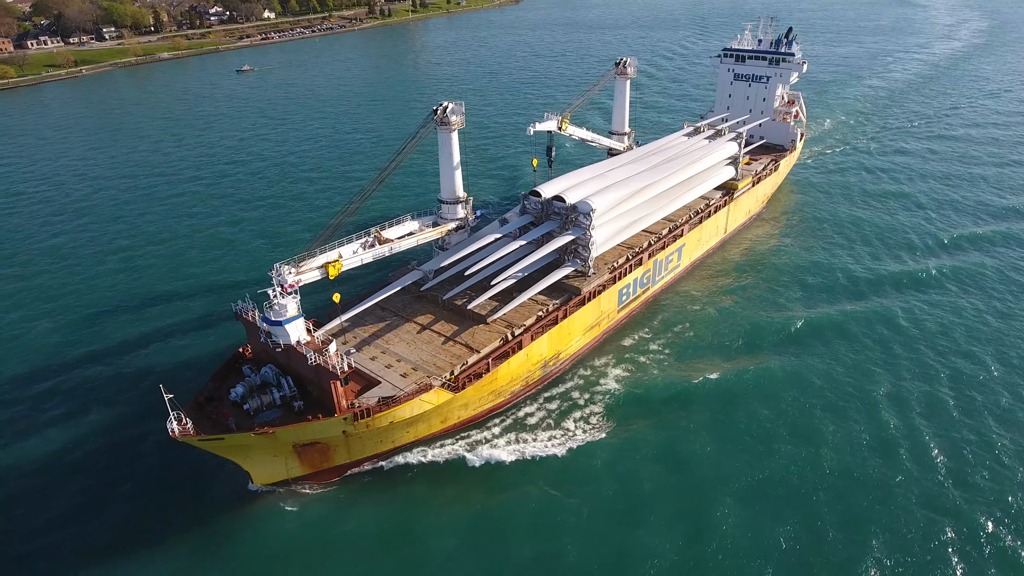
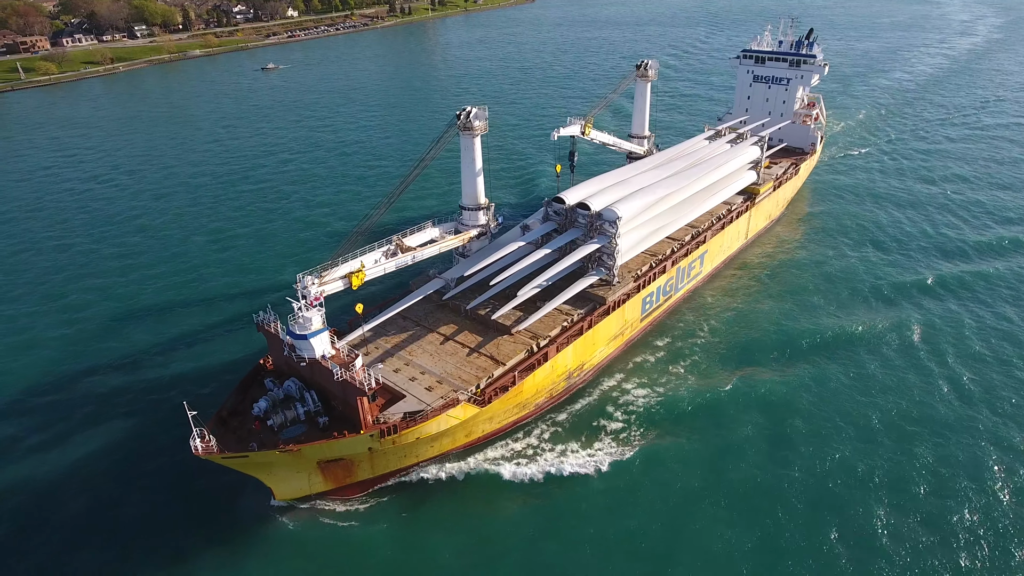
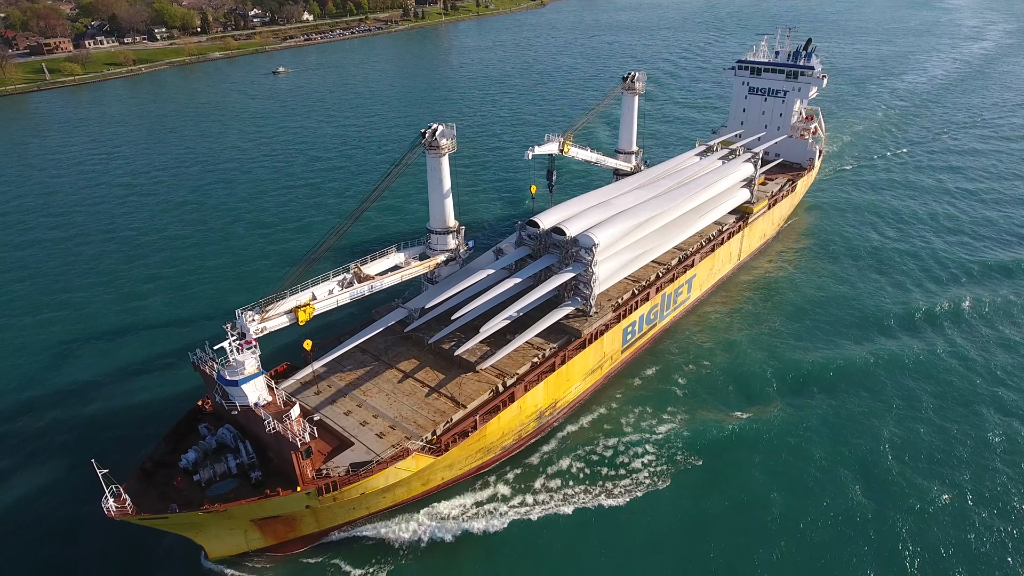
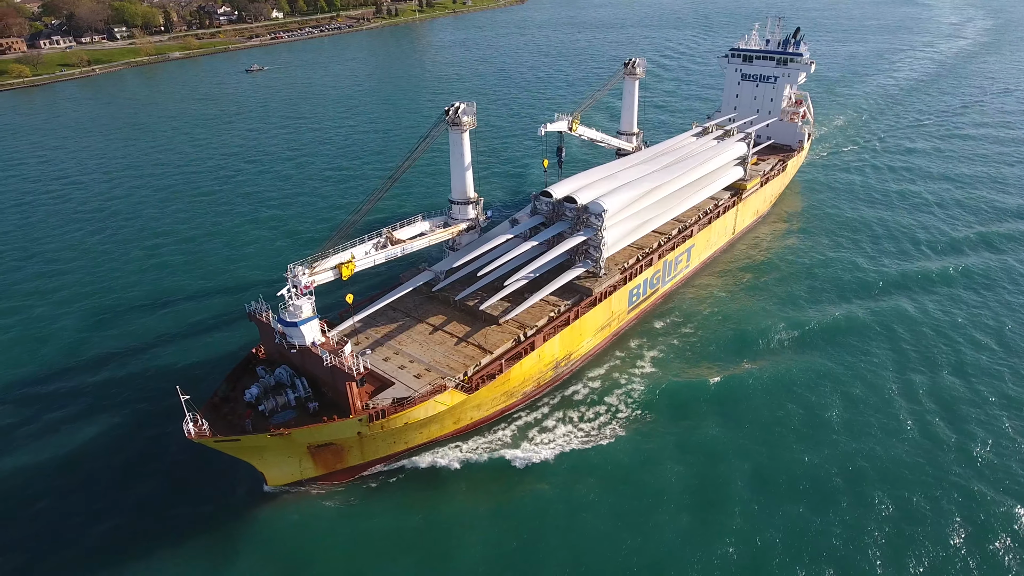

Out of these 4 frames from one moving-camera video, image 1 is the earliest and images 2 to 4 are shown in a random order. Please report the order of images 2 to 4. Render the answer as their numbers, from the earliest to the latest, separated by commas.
4, 2, 3
